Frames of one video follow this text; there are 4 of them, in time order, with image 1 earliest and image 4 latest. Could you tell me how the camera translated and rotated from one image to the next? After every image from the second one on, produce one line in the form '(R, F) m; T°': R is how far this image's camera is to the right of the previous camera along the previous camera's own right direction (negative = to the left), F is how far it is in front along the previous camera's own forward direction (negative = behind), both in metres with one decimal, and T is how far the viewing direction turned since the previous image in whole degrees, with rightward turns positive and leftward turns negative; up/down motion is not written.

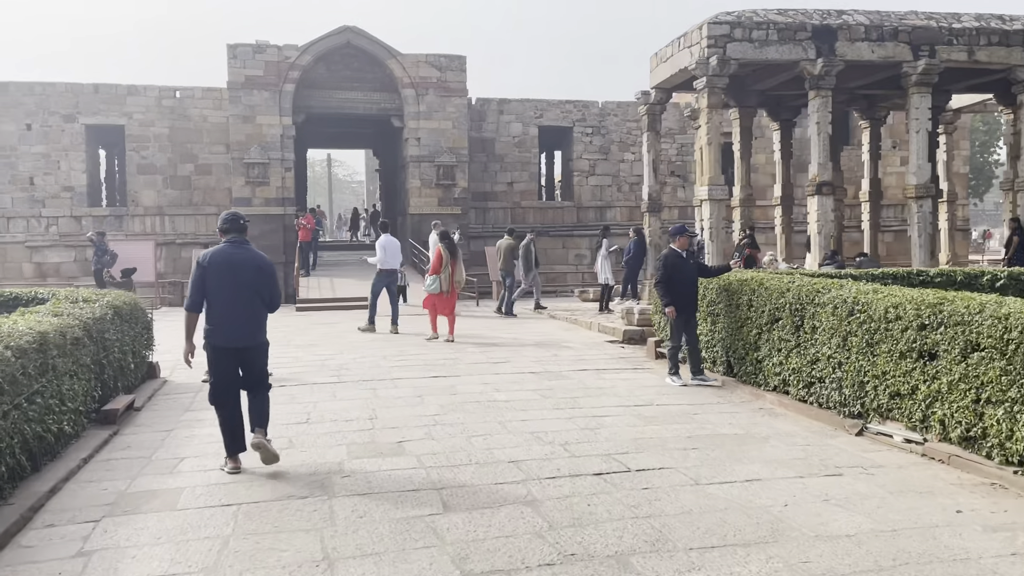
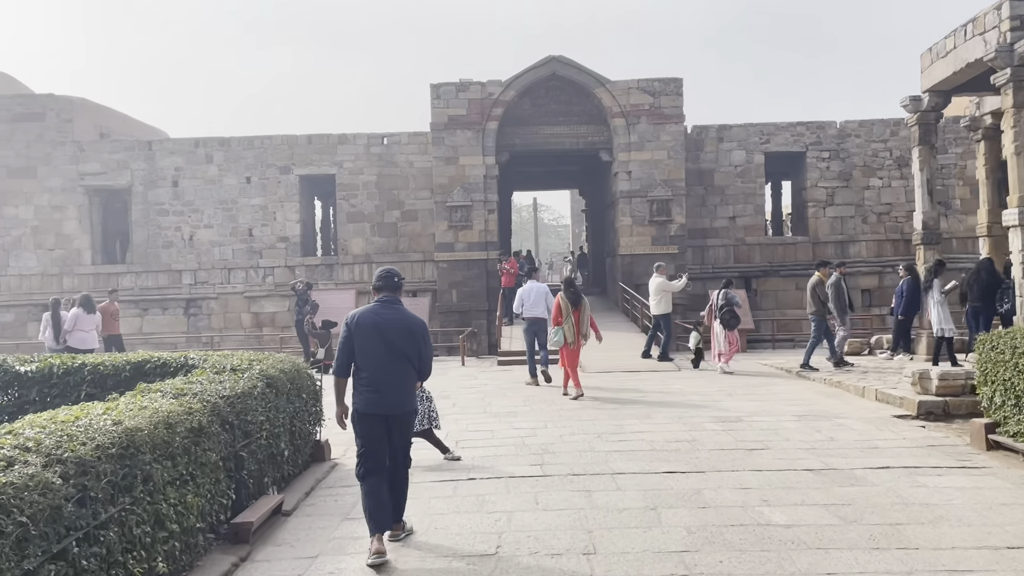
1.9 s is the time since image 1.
(-0.4, +1.9) m; -14°
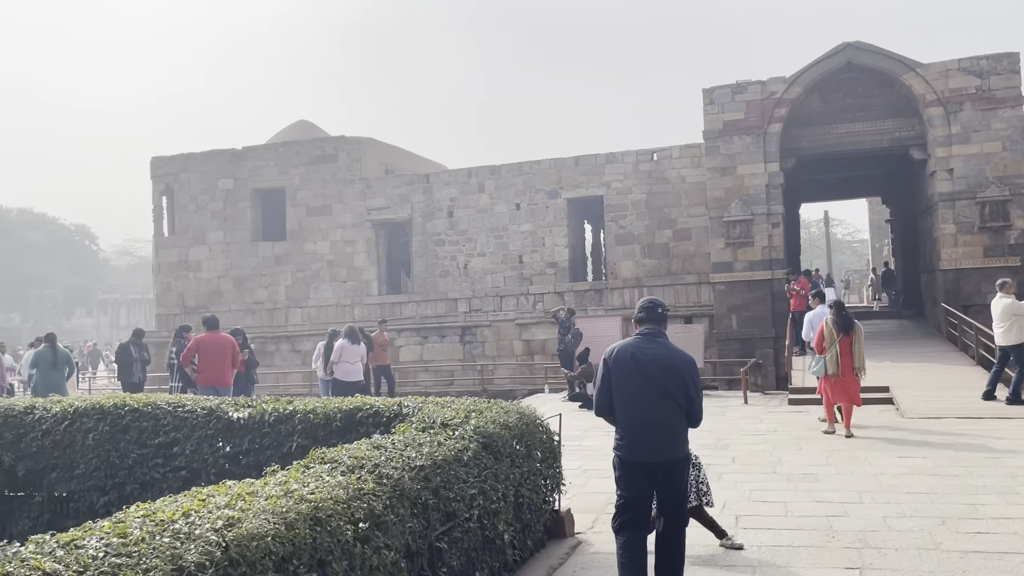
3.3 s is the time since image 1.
(0.0, +1.4) m; -19°
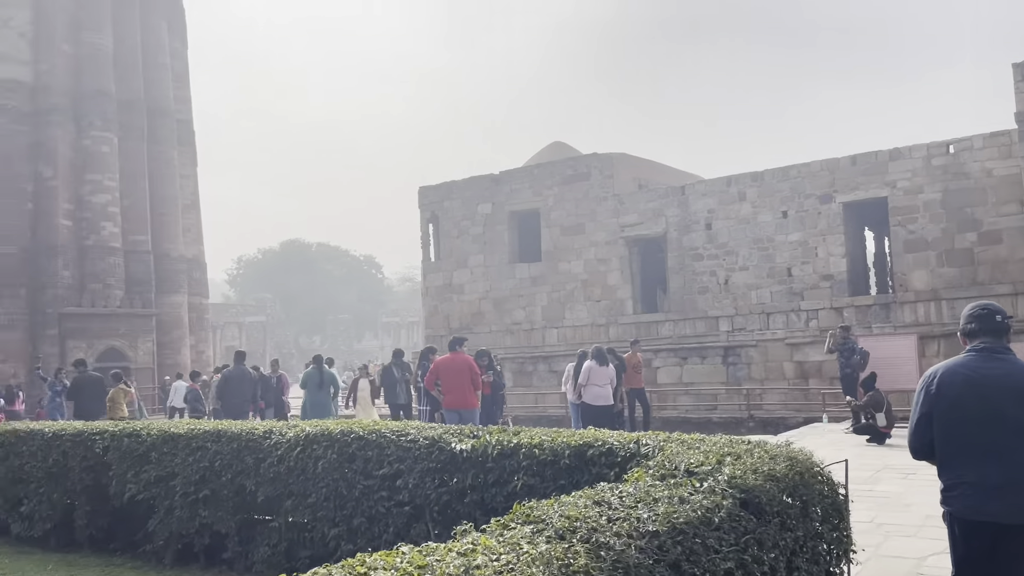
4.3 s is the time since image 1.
(0.0, +0.8) m; -18°
